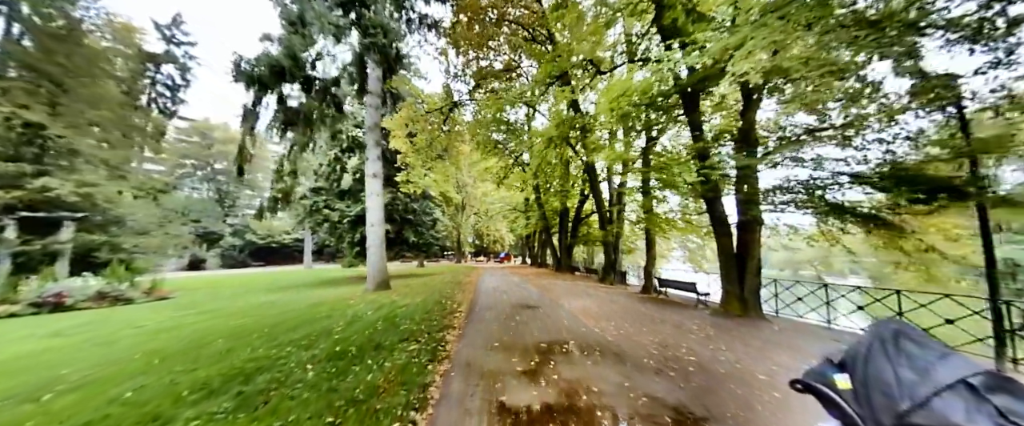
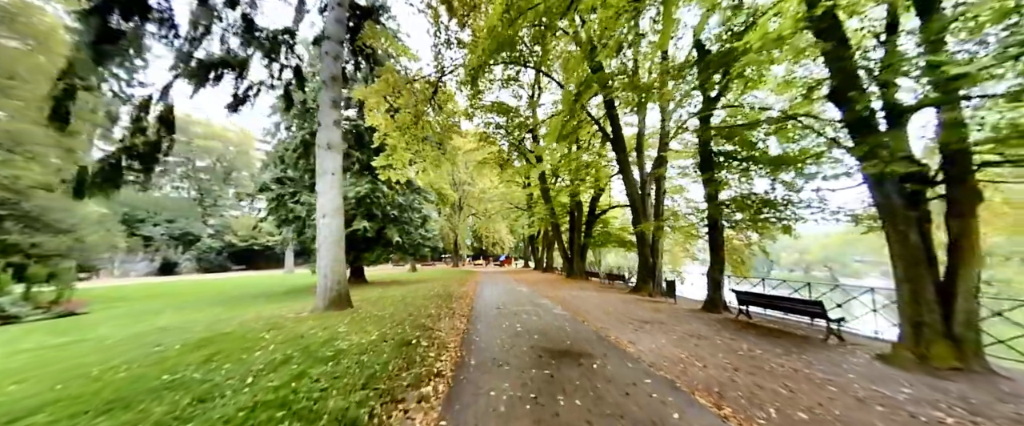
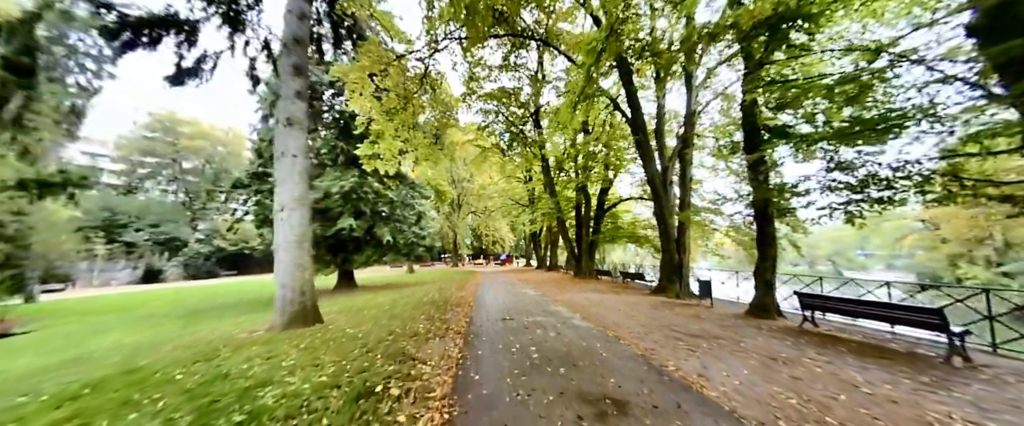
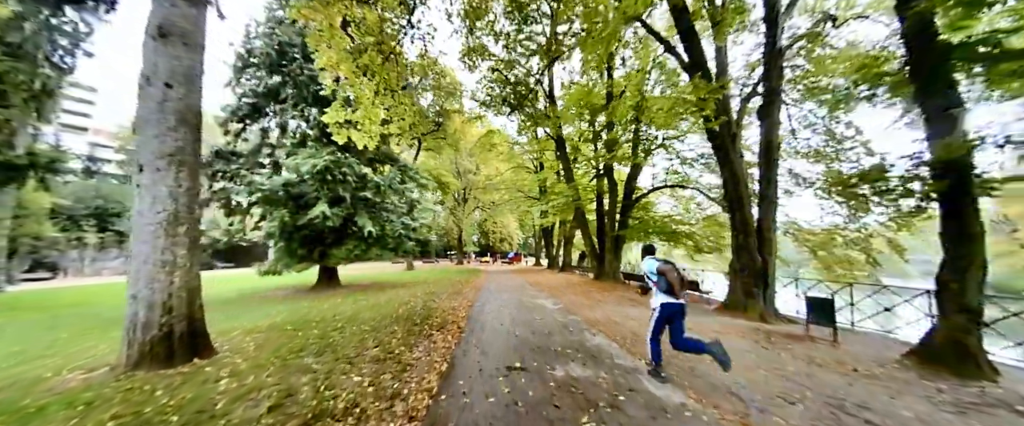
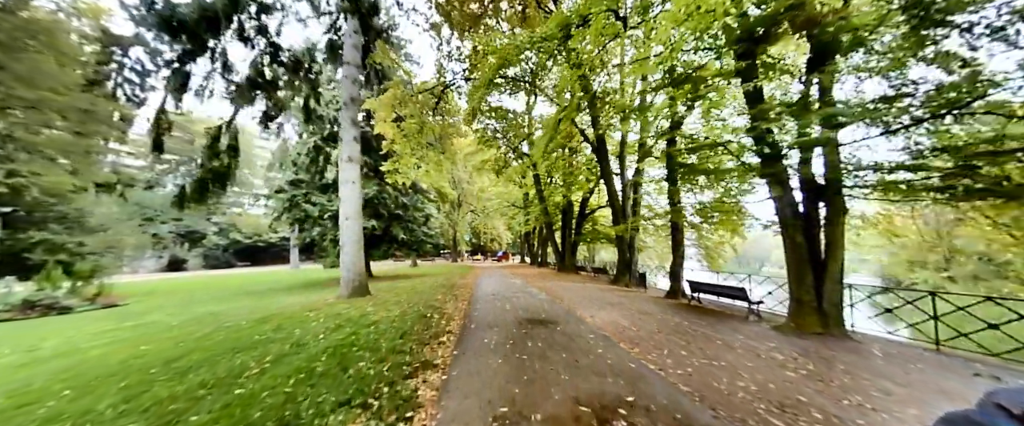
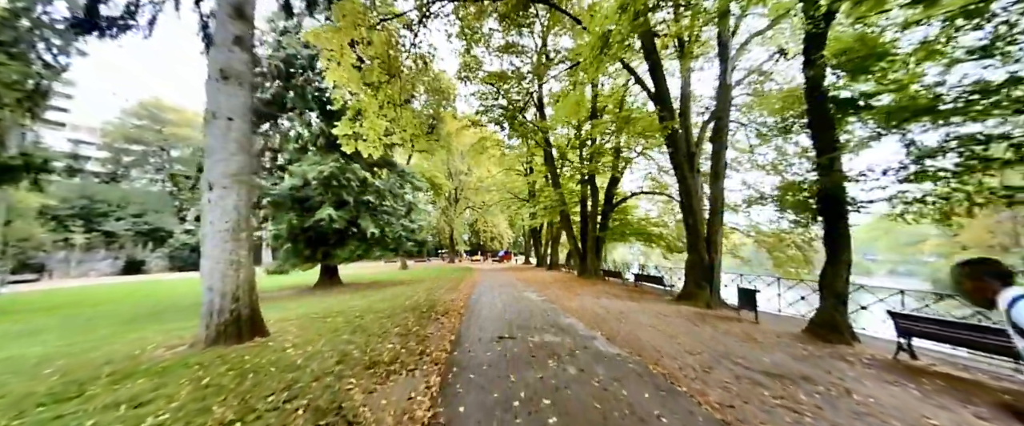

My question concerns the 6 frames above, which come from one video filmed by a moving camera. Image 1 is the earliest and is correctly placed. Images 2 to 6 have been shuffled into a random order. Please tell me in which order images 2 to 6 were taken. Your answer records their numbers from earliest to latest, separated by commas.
5, 2, 3, 6, 4
